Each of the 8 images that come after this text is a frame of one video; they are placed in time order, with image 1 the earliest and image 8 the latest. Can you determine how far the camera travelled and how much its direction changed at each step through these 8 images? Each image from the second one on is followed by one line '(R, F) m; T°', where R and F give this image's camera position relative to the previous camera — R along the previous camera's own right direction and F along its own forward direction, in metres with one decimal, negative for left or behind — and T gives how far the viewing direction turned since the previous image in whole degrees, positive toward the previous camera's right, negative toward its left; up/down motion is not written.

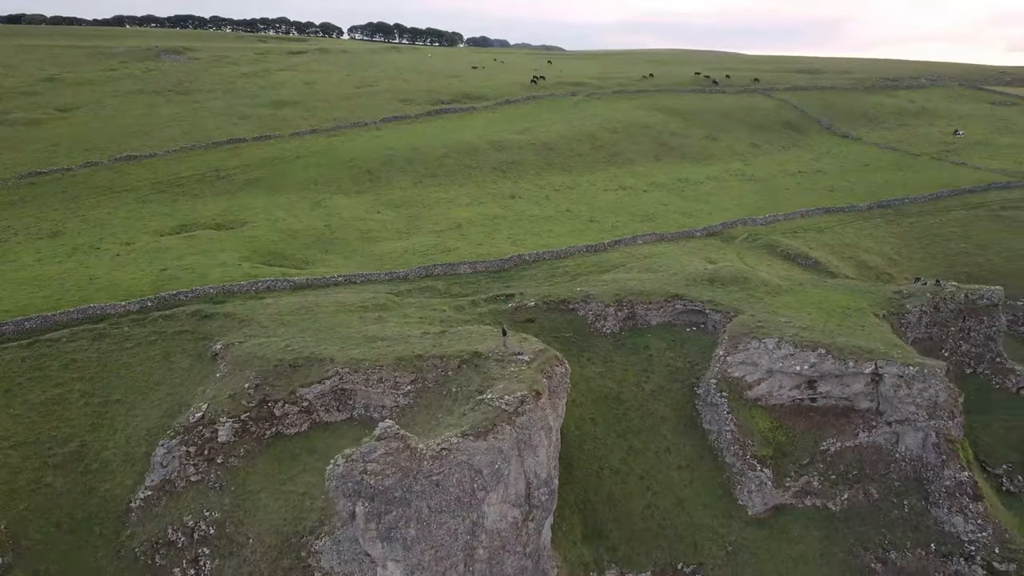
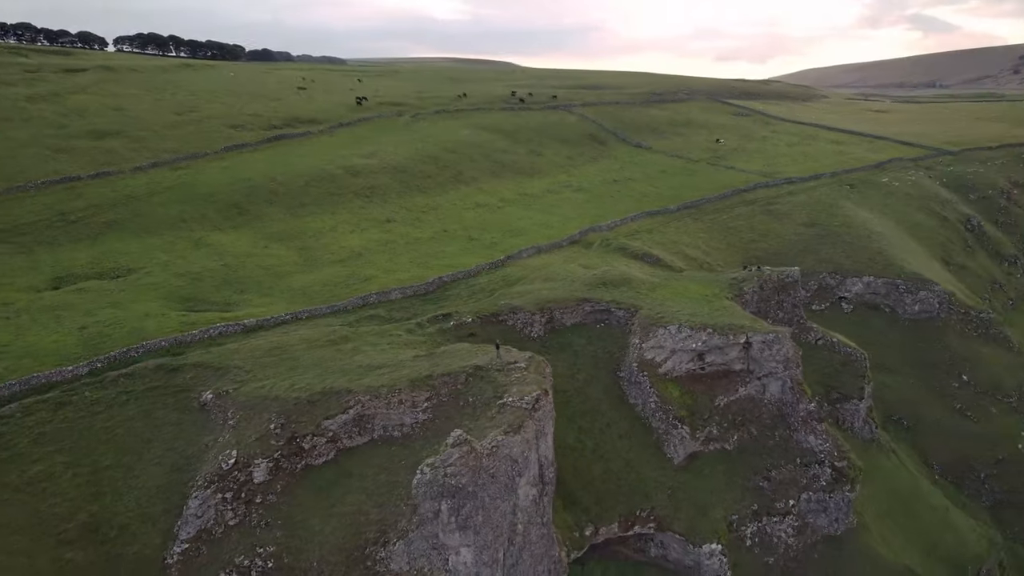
(-5.4, -2.2) m; +18°
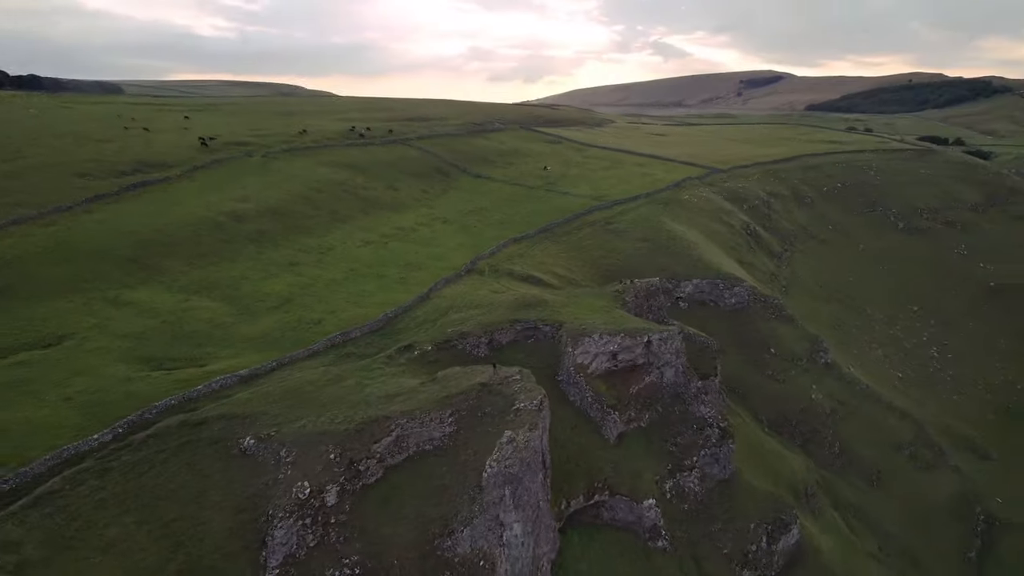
(-6.3, -3.5) m; +17°
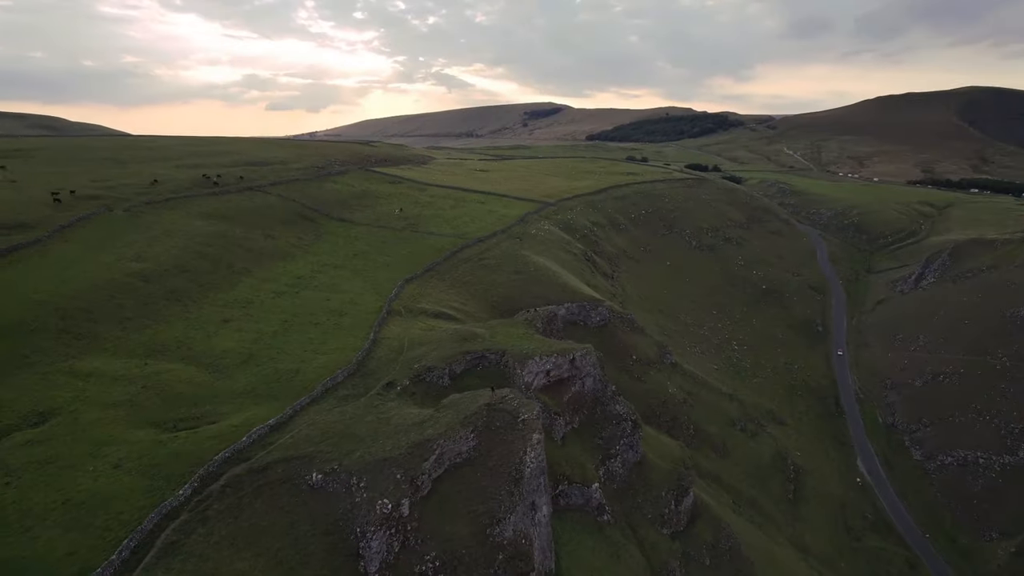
(-7.7, -4.6) m; +17°
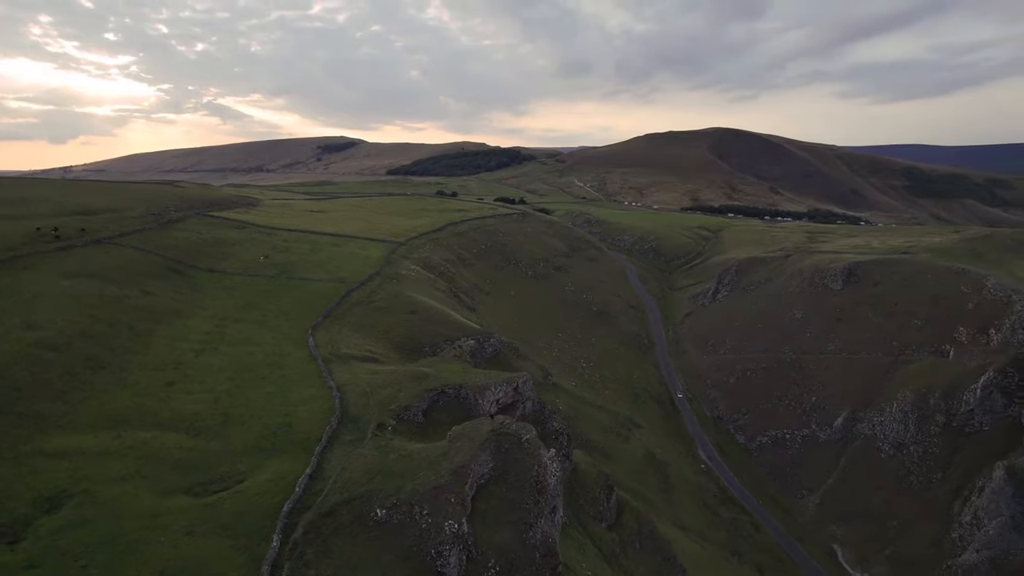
(-9.2, -3.4) m; +17°
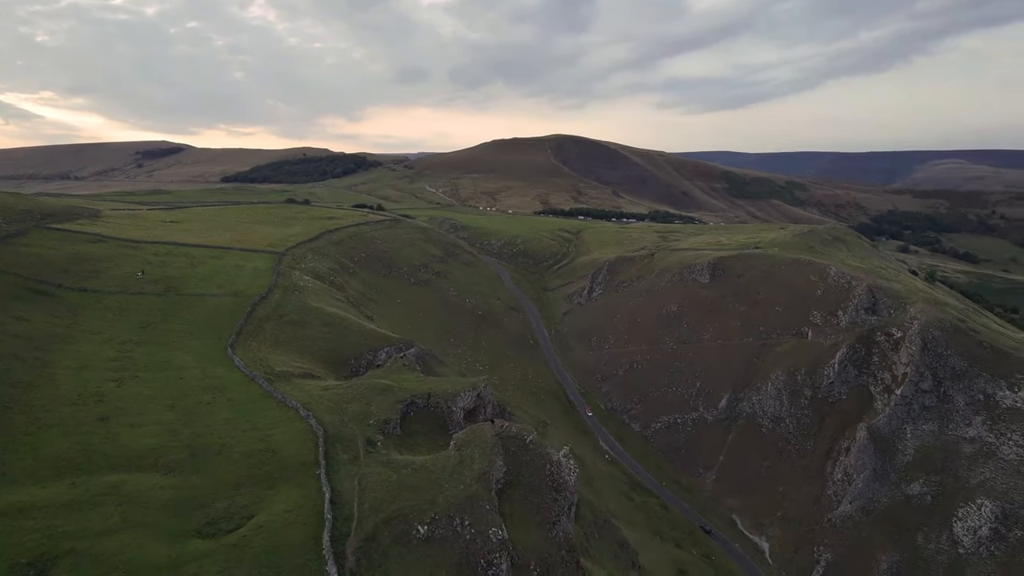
(-7.3, +0.8) m; +14°
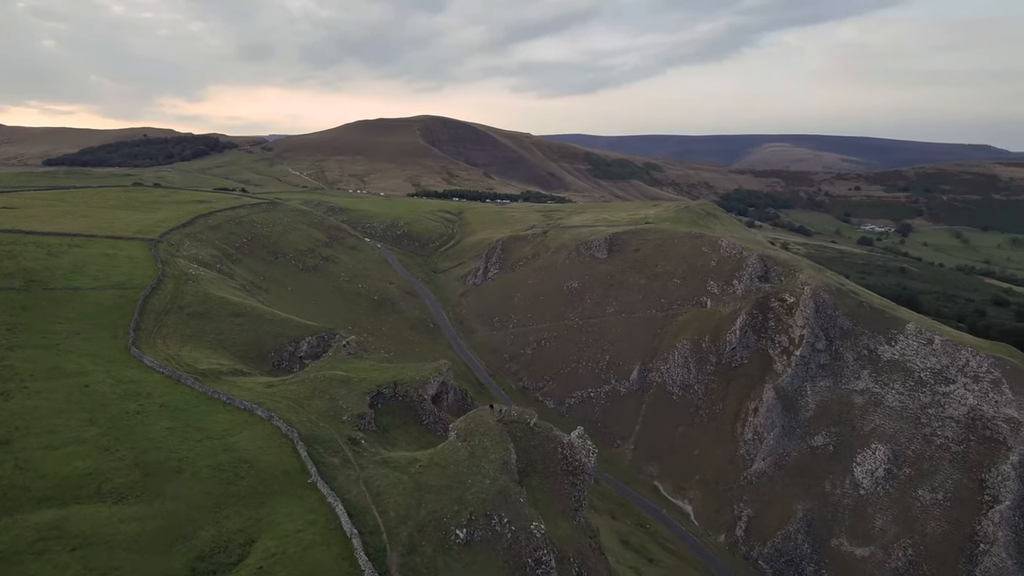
(-5.8, +3.3) m; +12°
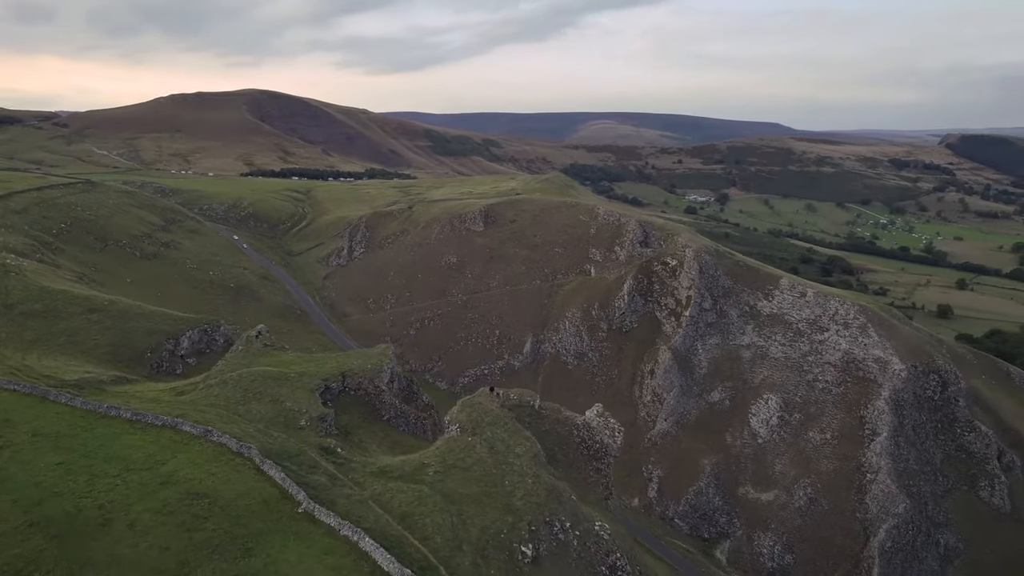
(-5.8, +5.2) m; +14°
